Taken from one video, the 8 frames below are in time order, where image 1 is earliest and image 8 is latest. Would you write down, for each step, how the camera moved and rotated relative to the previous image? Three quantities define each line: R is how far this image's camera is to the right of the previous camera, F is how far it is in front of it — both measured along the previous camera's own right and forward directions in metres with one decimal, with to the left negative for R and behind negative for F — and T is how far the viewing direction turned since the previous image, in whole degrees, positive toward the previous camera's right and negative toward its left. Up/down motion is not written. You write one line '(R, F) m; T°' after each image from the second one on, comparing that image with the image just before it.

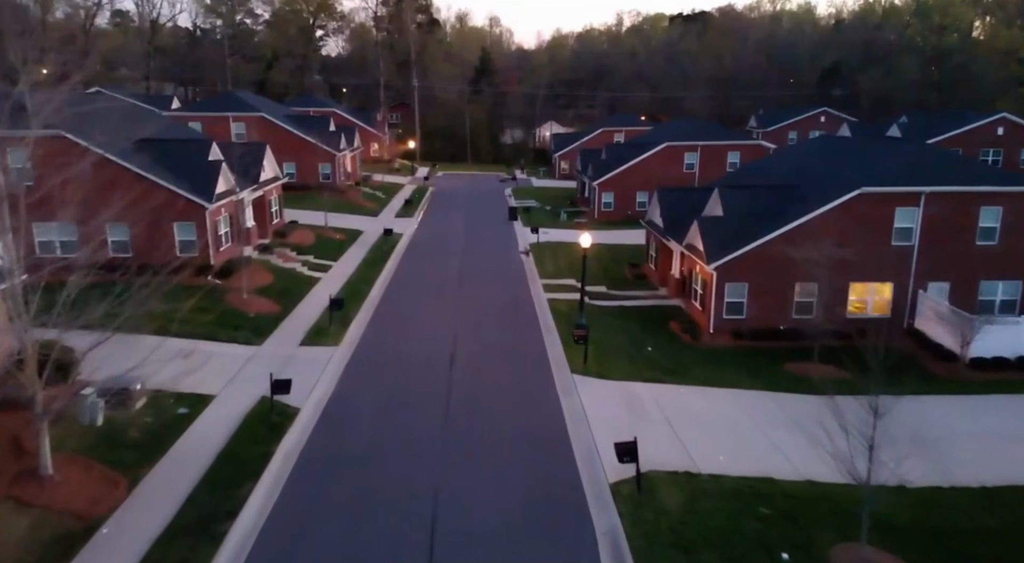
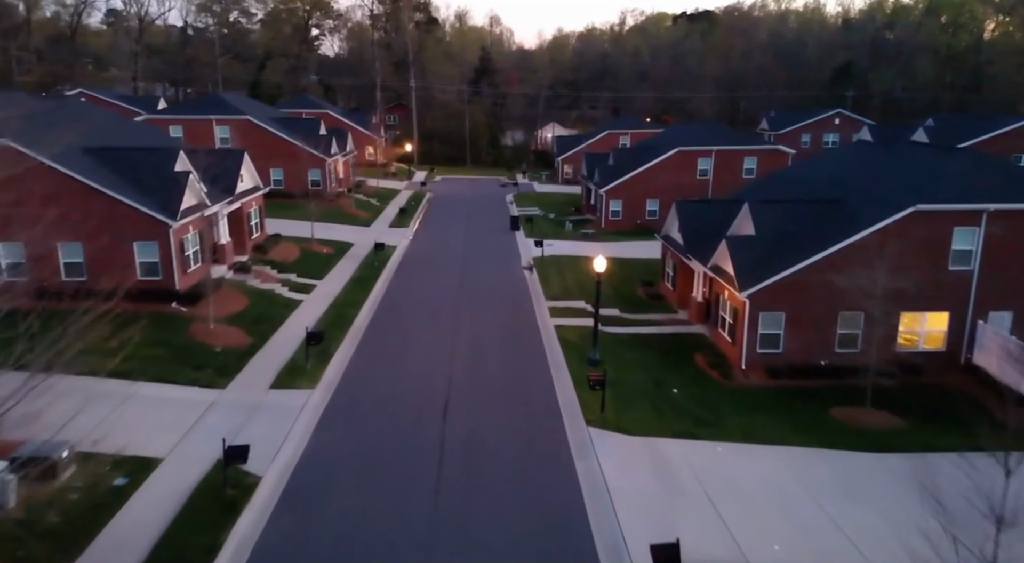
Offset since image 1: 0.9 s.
(-0.1, +2.8) m; 0°
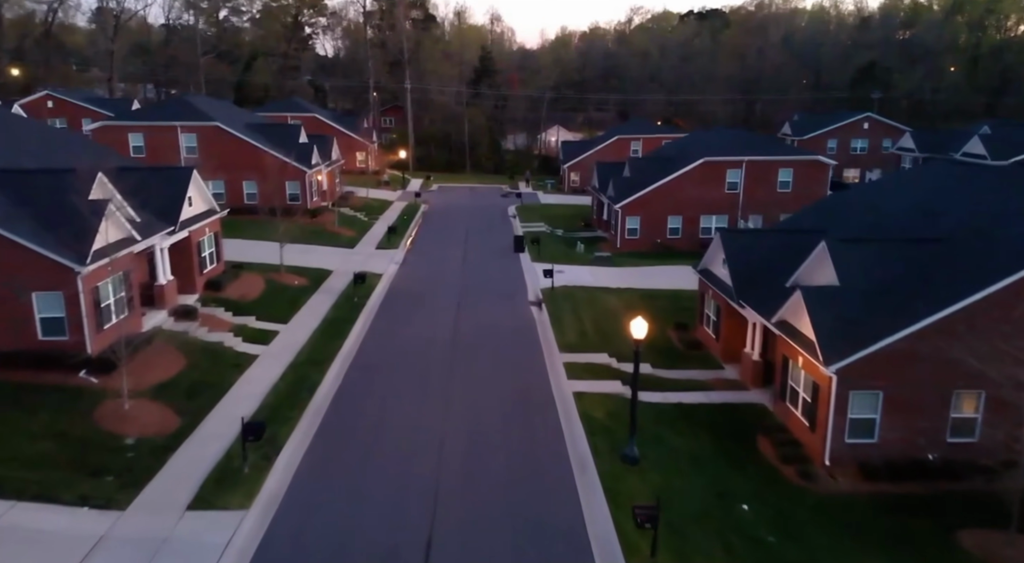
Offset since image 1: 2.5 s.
(-0.2, +4.9) m; 0°
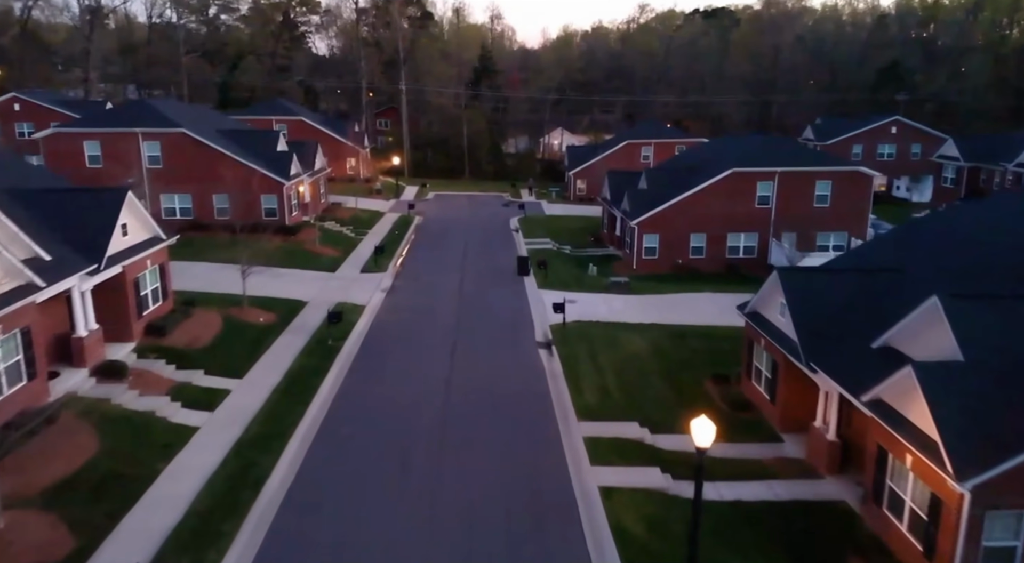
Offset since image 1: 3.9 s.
(-0.1, +4.1) m; 0°
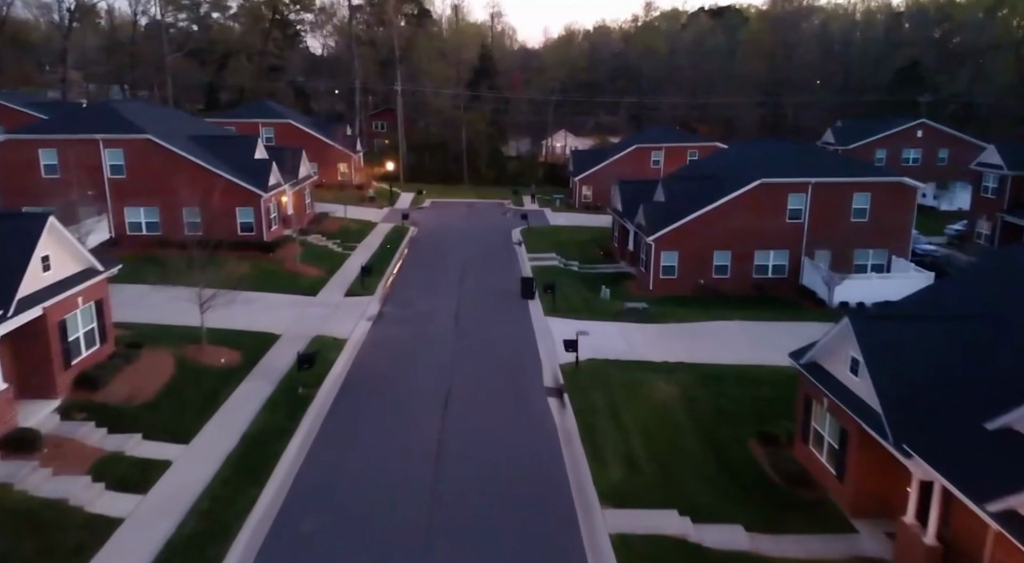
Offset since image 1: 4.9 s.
(-0.1, +3.3) m; 0°
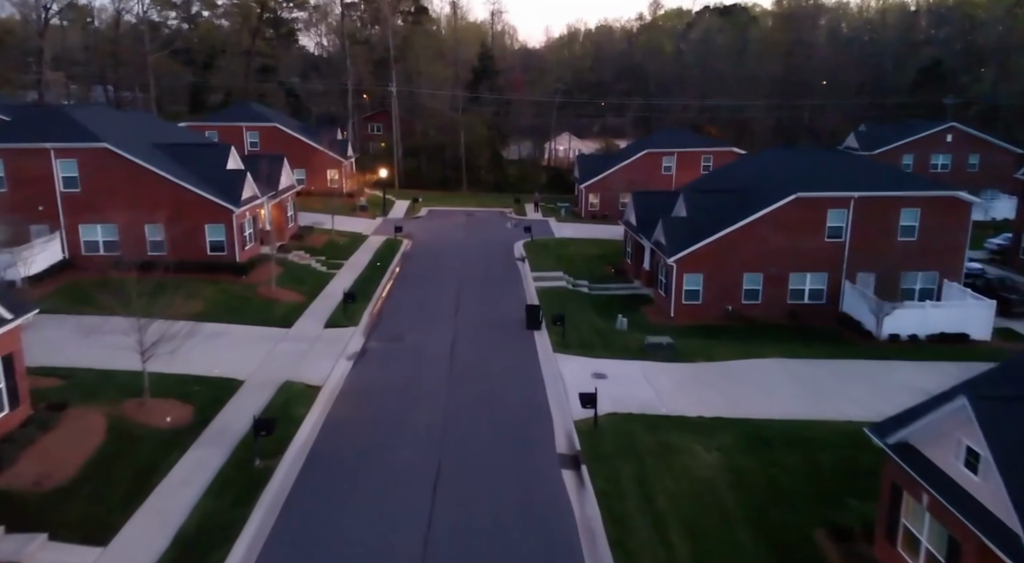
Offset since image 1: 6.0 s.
(-0.1, +3.3) m; 0°
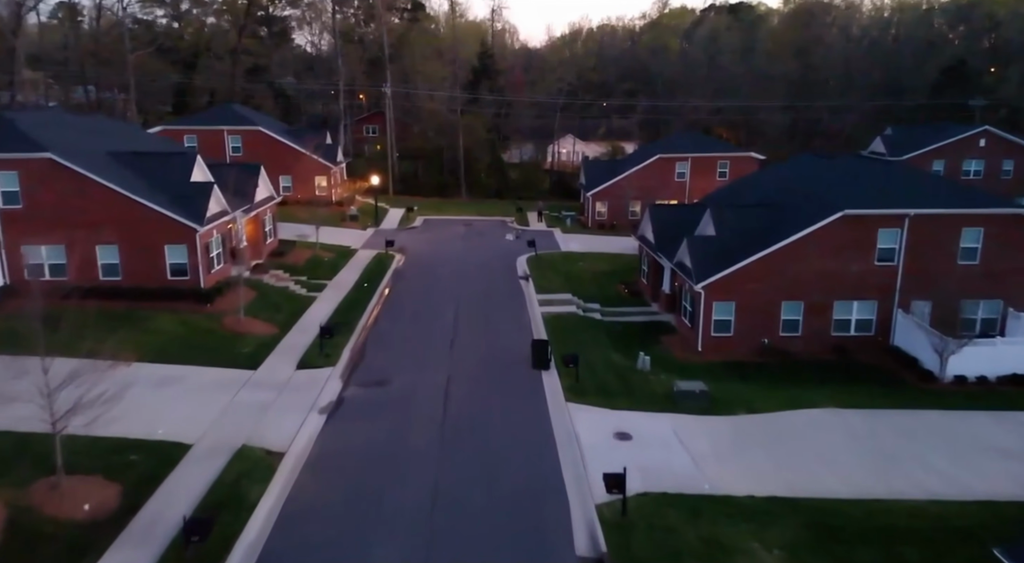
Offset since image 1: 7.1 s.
(-0.1, +3.3) m; 0°
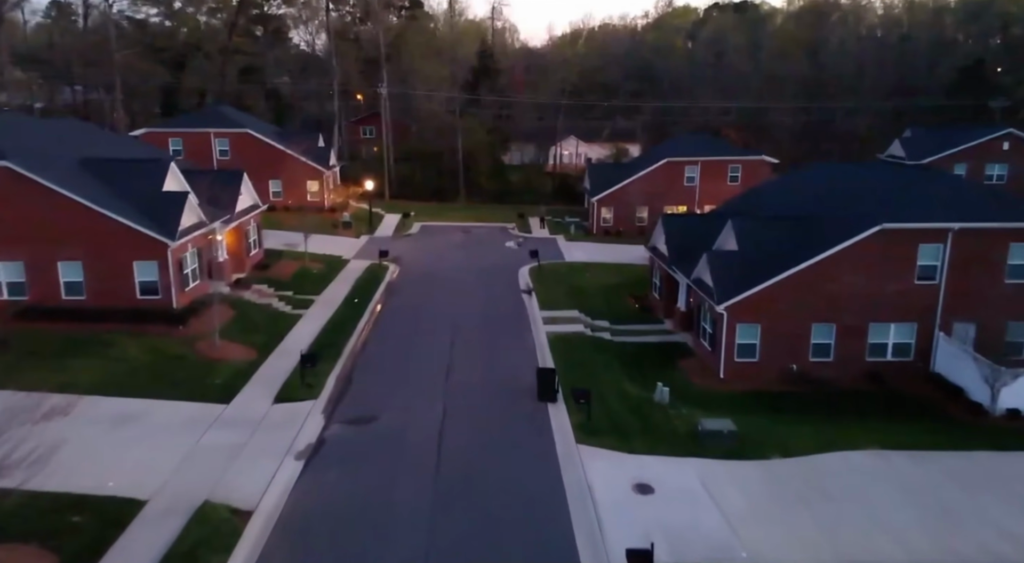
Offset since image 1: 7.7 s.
(-0.1, +2.1) m; 0°
